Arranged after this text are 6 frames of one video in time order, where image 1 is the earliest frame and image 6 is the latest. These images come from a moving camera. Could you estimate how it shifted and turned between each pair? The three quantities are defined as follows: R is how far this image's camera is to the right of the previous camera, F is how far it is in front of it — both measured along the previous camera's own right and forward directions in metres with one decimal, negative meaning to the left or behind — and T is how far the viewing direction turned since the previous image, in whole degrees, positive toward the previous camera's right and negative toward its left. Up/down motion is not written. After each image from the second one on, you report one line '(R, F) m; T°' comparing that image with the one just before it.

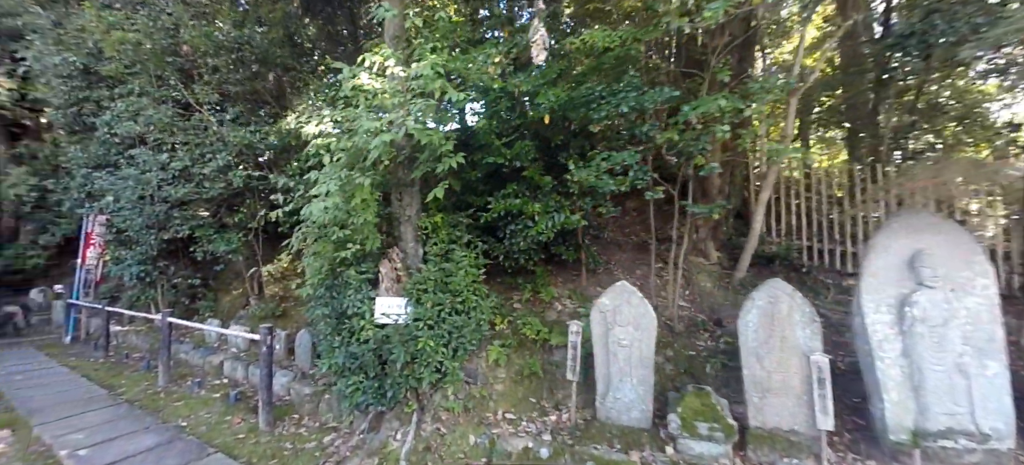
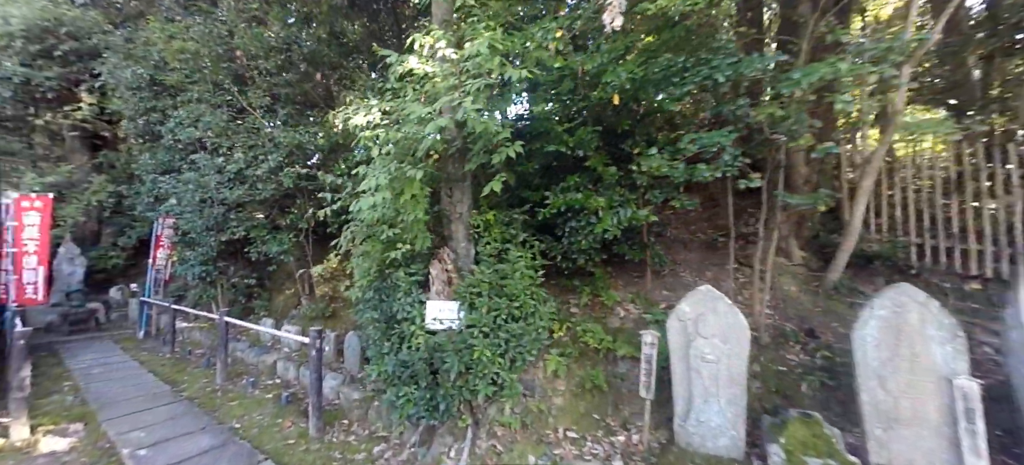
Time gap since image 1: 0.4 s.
(-0.2, +0.3) m; -6°
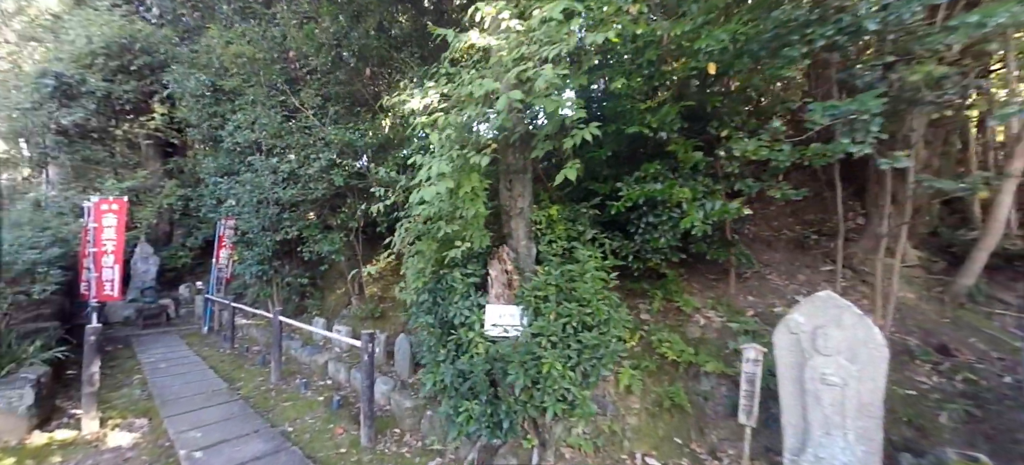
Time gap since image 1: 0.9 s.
(-0.2, +0.3) m; -6°
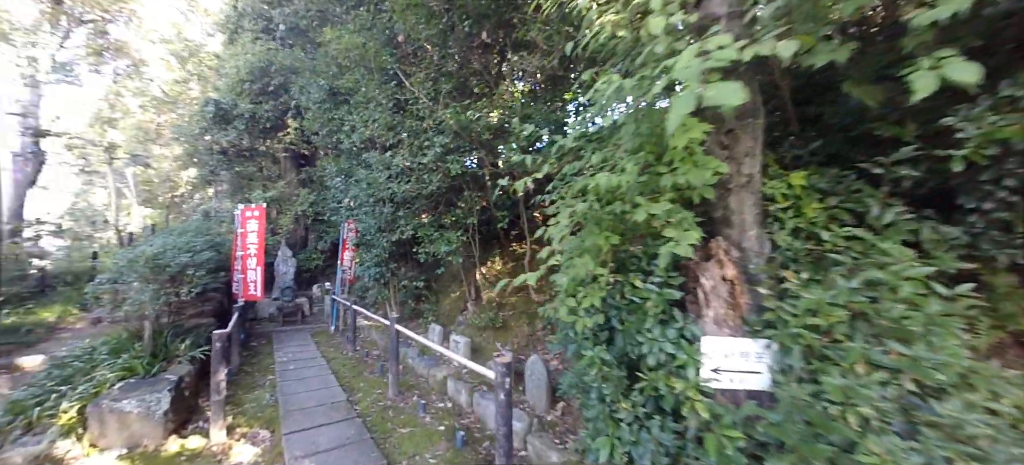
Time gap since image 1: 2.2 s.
(-0.6, +0.9) m; -14°
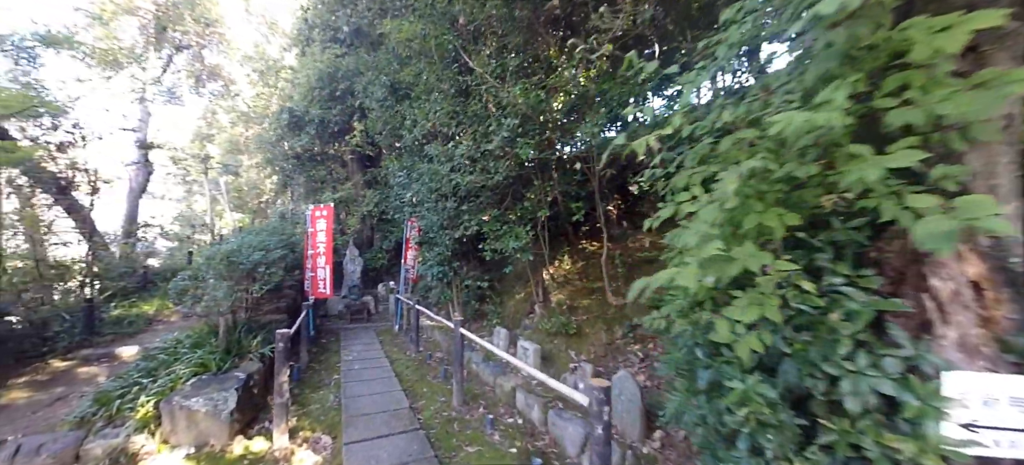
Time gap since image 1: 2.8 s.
(-0.2, +0.4) m; -9°
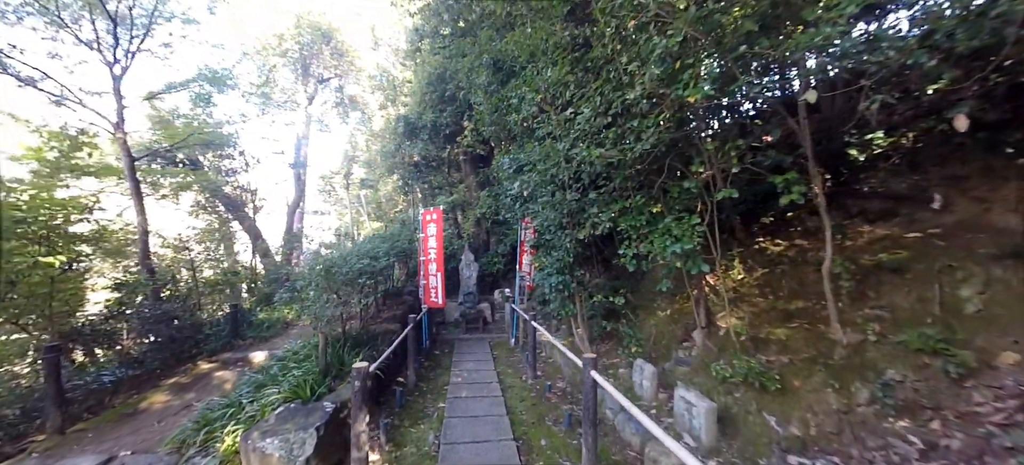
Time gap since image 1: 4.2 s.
(-0.2, +1.0) m; -18°
